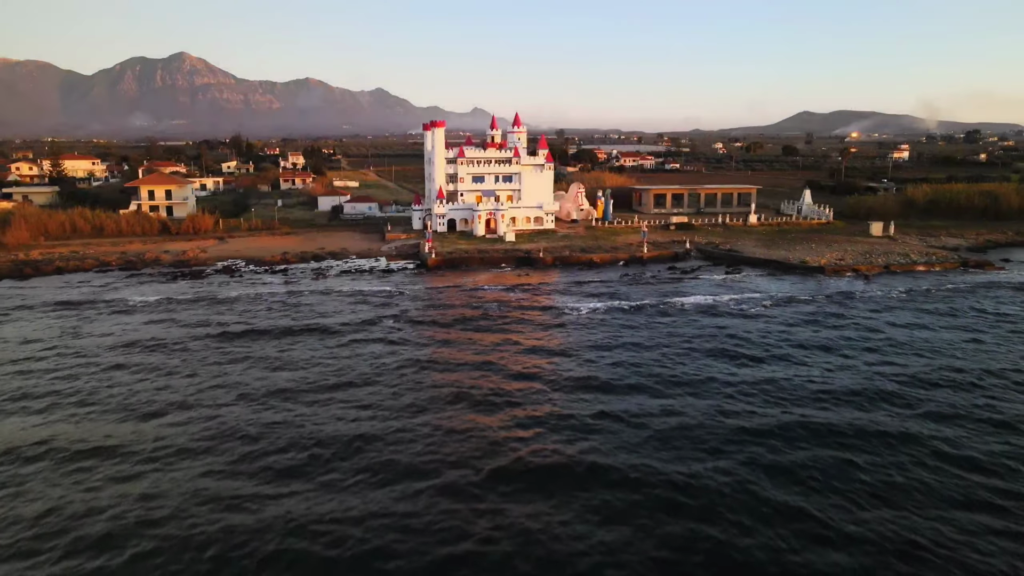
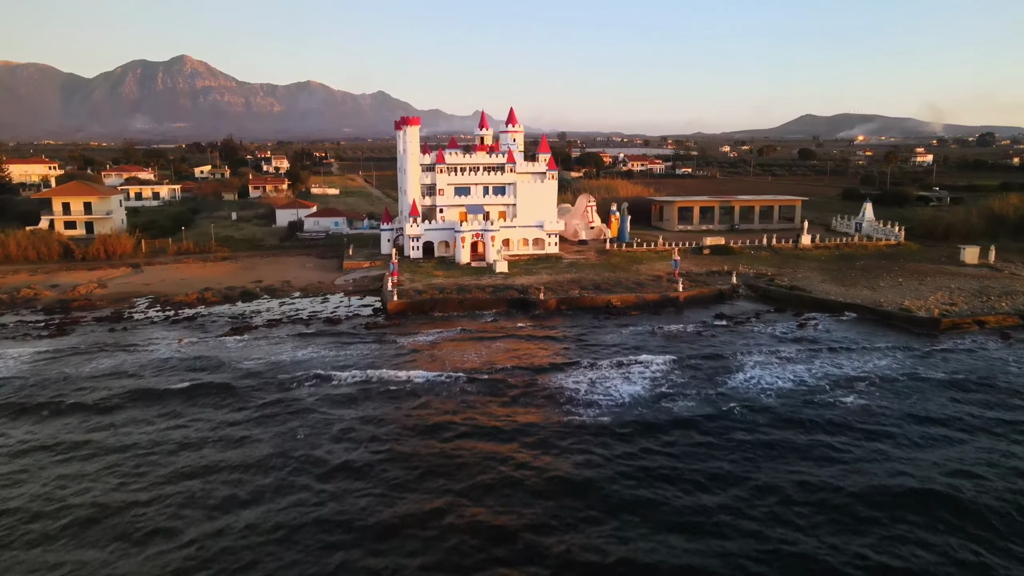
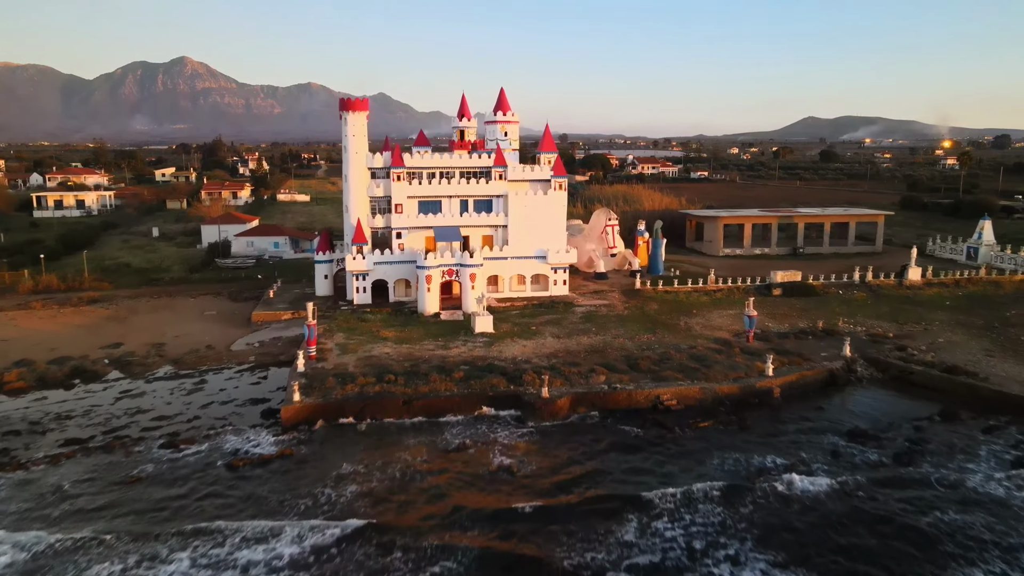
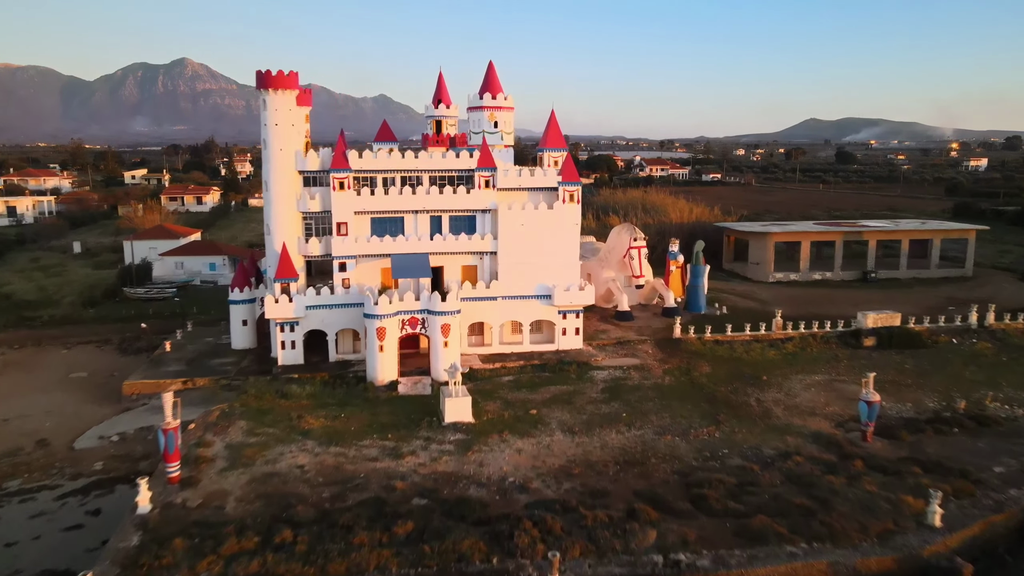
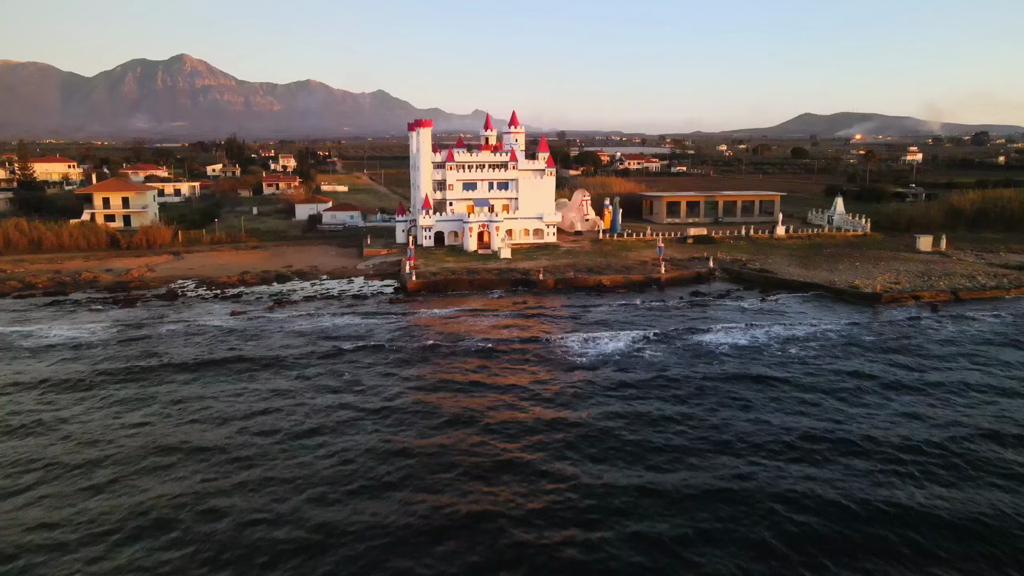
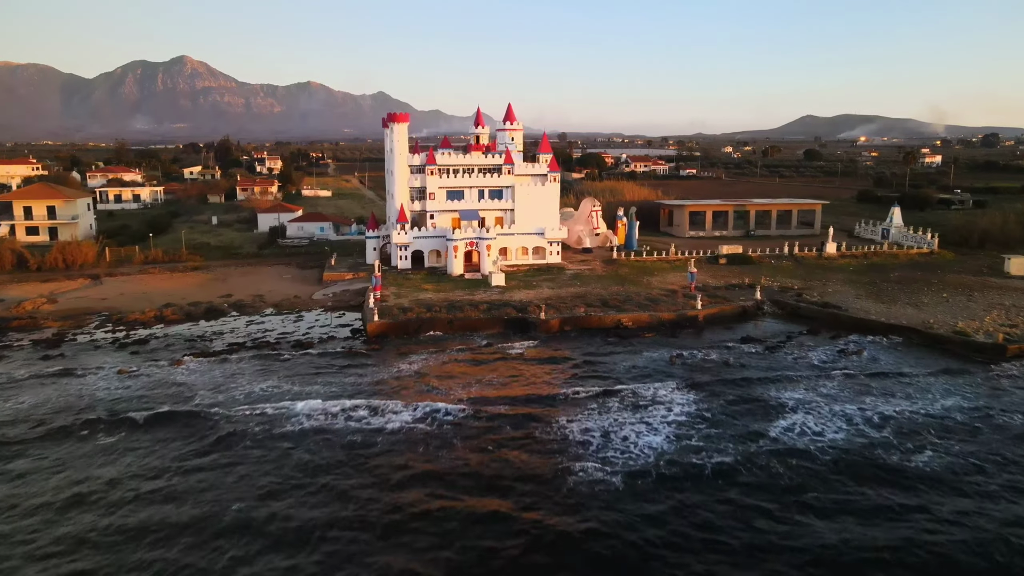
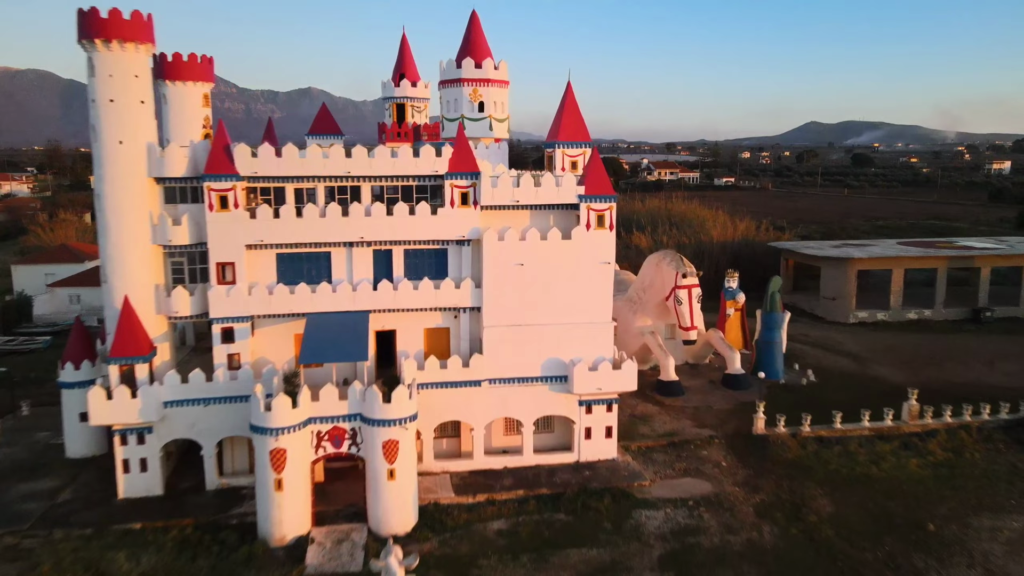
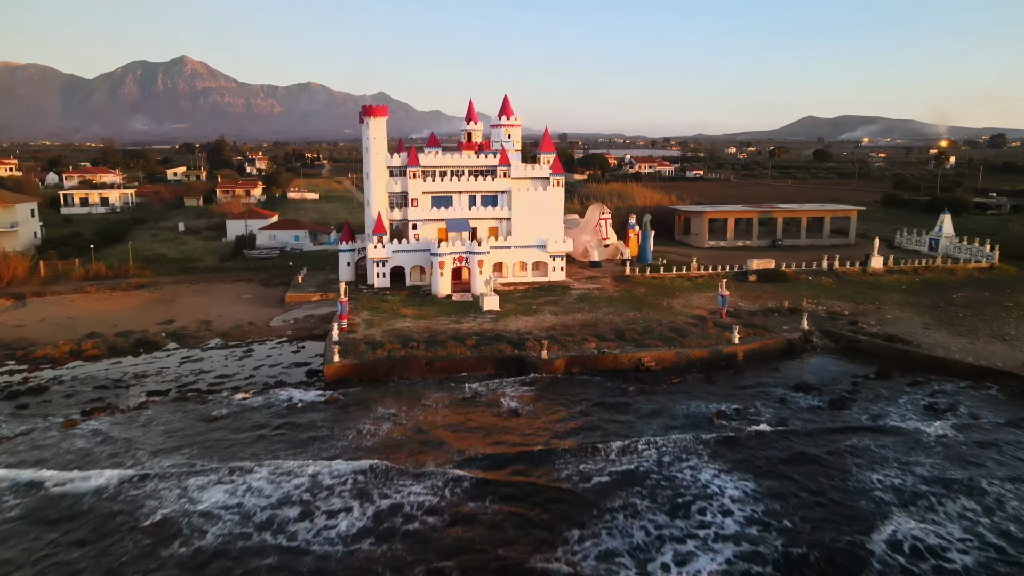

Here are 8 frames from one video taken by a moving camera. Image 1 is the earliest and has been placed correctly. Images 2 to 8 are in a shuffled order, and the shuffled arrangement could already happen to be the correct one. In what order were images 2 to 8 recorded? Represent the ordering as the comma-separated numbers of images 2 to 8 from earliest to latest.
5, 2, 6, 8, 3, 4, 7
